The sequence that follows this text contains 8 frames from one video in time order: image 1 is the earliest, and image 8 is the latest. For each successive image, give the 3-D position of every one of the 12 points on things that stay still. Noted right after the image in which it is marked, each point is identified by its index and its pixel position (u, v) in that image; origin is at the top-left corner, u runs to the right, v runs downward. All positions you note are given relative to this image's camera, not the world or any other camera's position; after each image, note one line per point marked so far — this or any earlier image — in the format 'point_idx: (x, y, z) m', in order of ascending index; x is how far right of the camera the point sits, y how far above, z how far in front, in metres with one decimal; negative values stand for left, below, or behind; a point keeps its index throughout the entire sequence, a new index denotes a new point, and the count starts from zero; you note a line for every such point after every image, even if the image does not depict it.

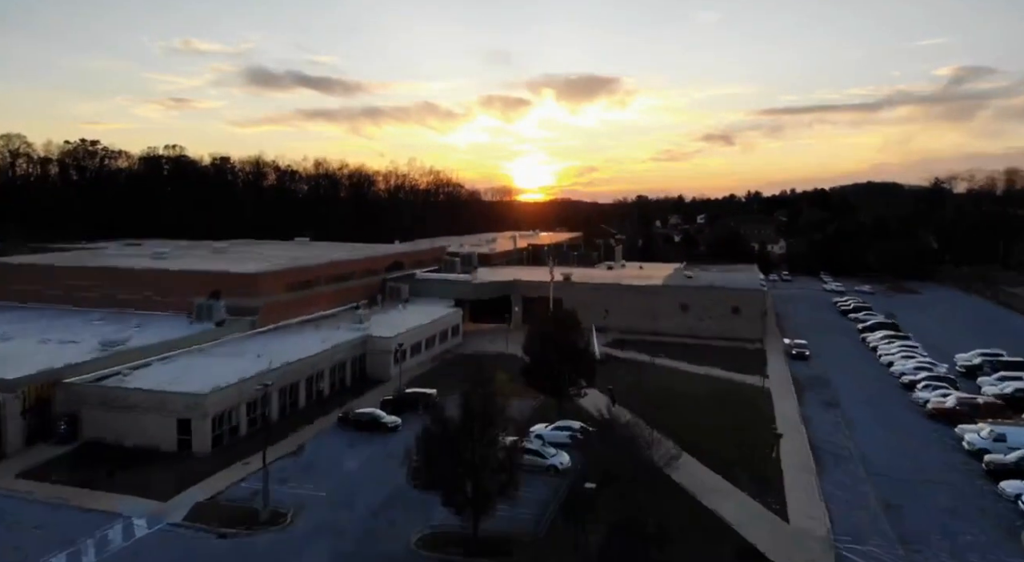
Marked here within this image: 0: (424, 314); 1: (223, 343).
0: (-2.3, -0.8, +18.4) m
1: (-5.8, -1.3, +14.3) m
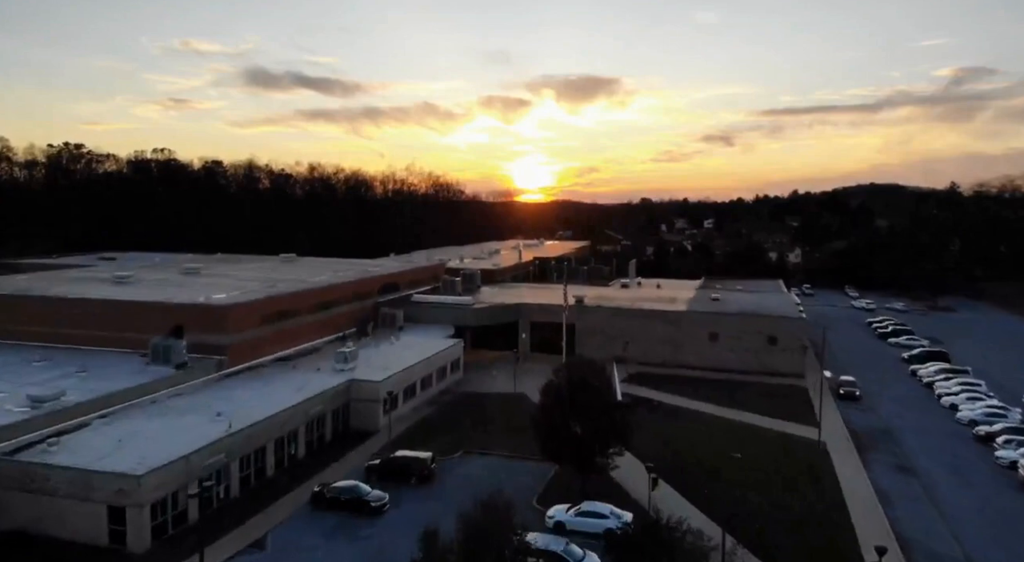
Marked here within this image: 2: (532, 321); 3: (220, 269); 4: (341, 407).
0: (-2.1, -1.5, +16.2) m
1: (-5.6, -1.9, +12.1) m
2: (+0.5, -1.1, +19.0) m
3: (-8.2, +0.3, +19.8) m
4: (-3.1, -2.3, +12.6) m
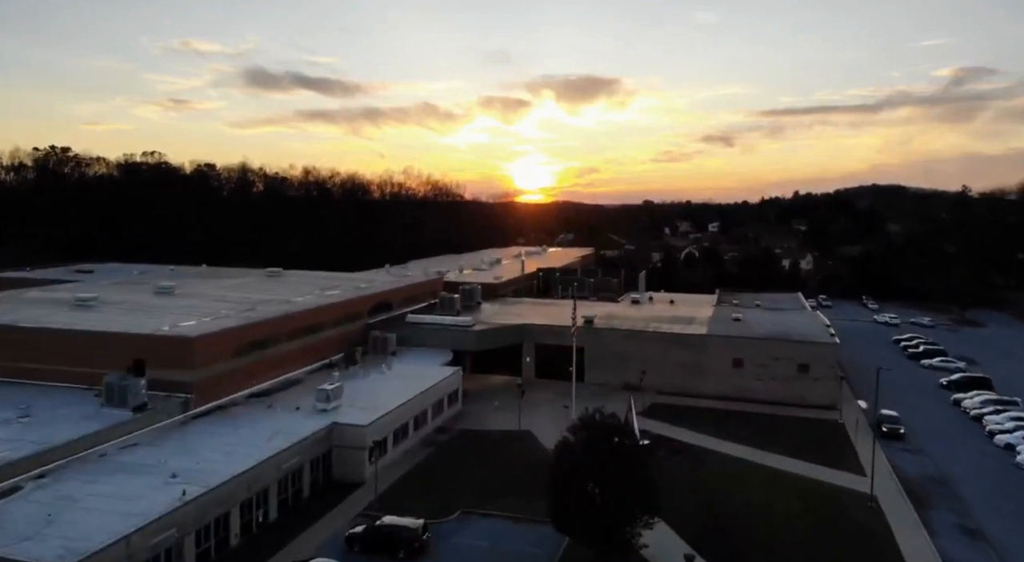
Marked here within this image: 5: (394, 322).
0: (-2.0, -1.9, +14.6) m
1: (-5.5, -2.4, +10.5) m
2: (+0.6, -1.6, +17.5) m
3: (-8.1, -0.2, +18.2) m
4: (-3.0, -2.7, +11.0) m
5: (-2.9, -1.0, +17.5) m
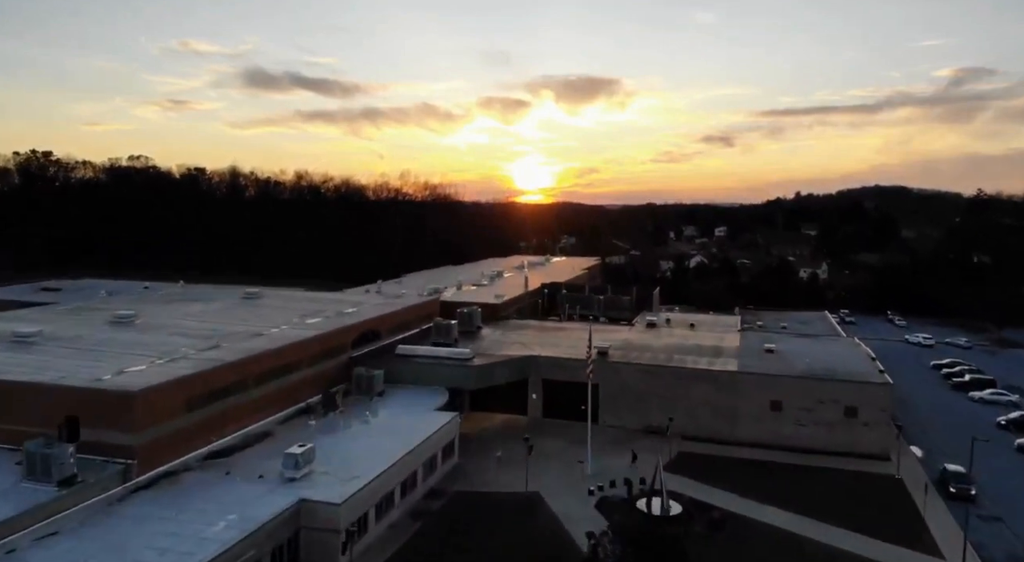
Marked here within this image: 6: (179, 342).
0: (-1.9, -2.6, +12.6) m
1: (-5.4, -3.0, +8.5) m
2: (+0.7, -2.2, +15.5) m
3: (-8.0, -0.8, +16.2) m
4: (-2.9, -3.3, +9.0) m
5: (-2.8, -1.6, +15.5) m
6: (-6.4, -1.2, +13.4) m
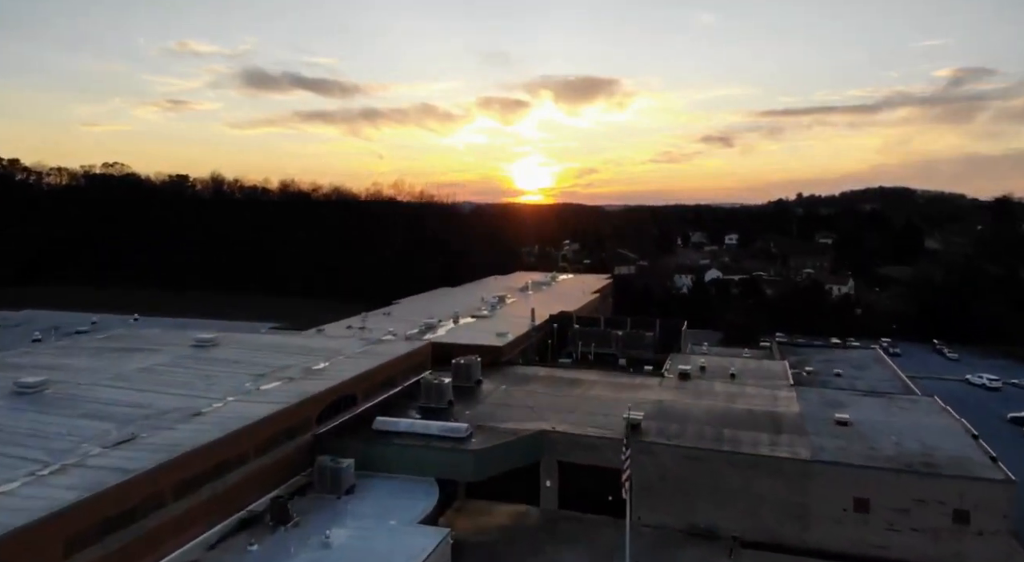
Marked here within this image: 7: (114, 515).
0: (-1.8, -3.5, +9.4) m
1: (-5.3, -4.0, +5.3) m
2: (+0.8, -3.2, +12.3) m
3: (-7.9, -1.8, +13.0) m
4: (-2.7, -4.3, +5.8) m
5: (-2.7, -2.6, +12.3) m
6: (-6.2, -2.2, +10.2) m
7: (-4.7, -2.7, +8.2) m
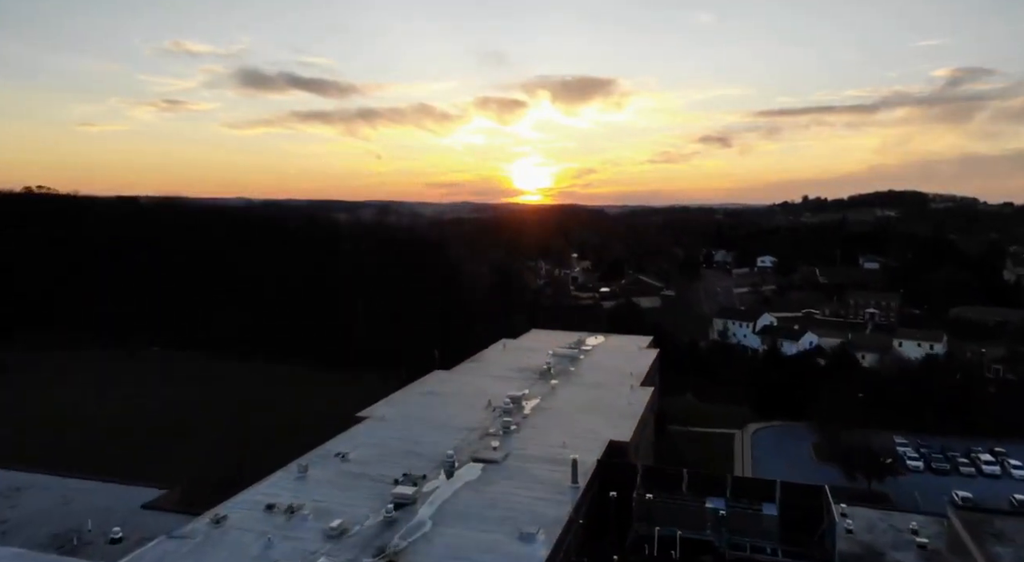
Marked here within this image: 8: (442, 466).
0: (-1.2, -6.1, +1.4) m
1: (-4.7, -6.6, -2.8) m
2: (+1.4, -5.8, +4.2) m
3: (-7.3, -4.4, +4.9) m
4: (-2.2, -6.9, -2.2) m
5: (-2.1, -5.2, +4.2) m
6: (-5.6, -4.7, +2.1) m
7: (-4.1, -5.3, +0.1) m
8: (-1.4, -3.7, +14.3) m
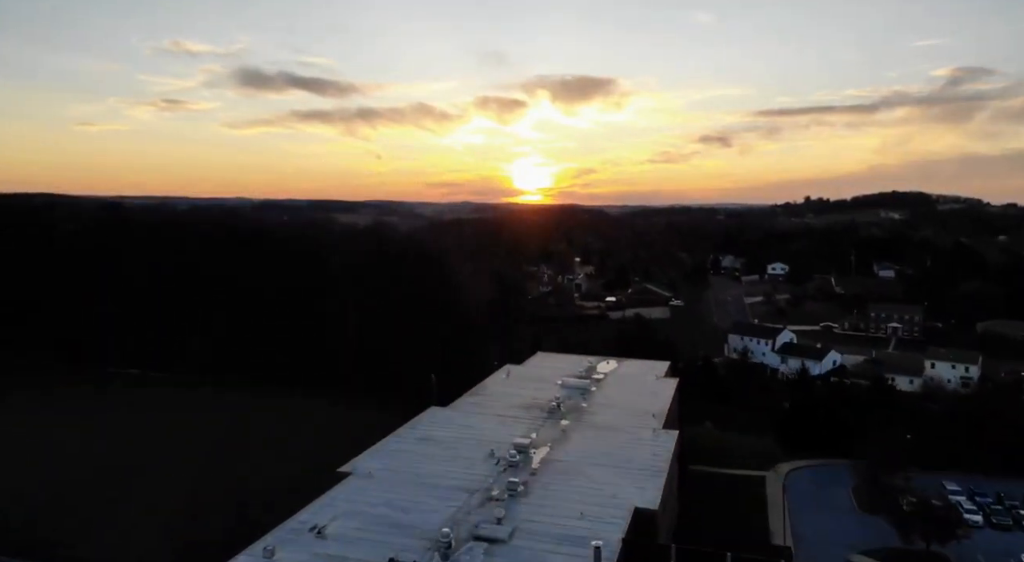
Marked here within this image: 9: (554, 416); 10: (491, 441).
0: (-1.0, -6.9, -1.0) m
1: (-4.6, -7.3, -5.2) m
2: (+1.6, -6.5, +1.8) m
3: (-7.2, -5.1, +2.5) m
4: (-2.0, -7.7, -4.6) m
5: (-2.0, -6.0, +1.9) m
6: (-5.5, -5.5, -0.3) m
7: (-4.0, -6.1, -2.2) m
8: (-1.3, -4.5, +11.9) m
9: (+1.1, -3.8, +18.5) m
10: (-0.6, -3.9, +17.1) m
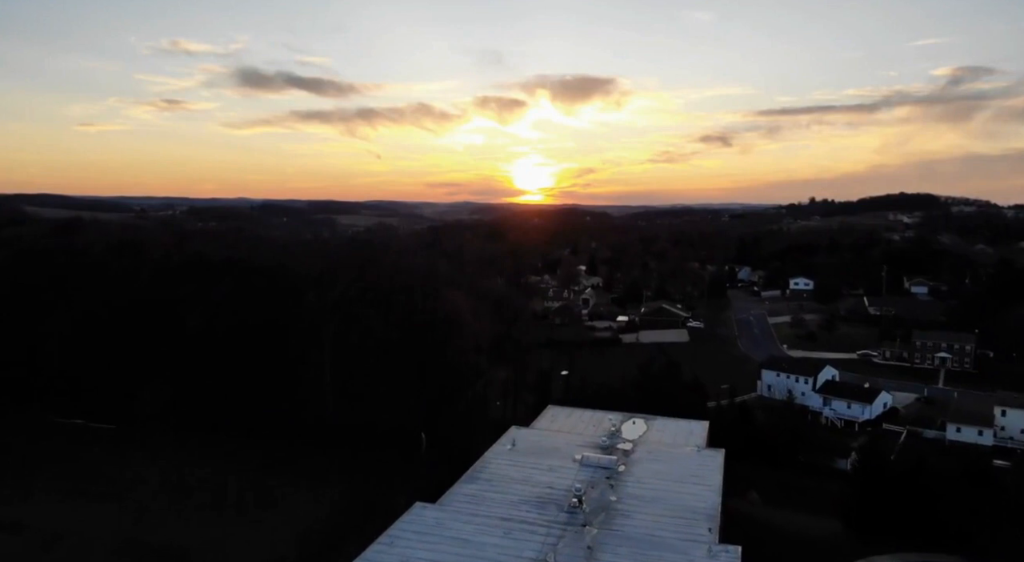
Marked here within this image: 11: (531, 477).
0: (-0.9, -8.2, -5.4) m
1: (-4.4, -8.7, -9.5) m
2: (+1.7, -7.8, -2.6) m
3: (-7.0, -6.4, -1.9) m
4: (-1.8, -9.0, -9.0) m
5: (-1.8, -7.3, -2.5) m
6: (-5.3, -6.8, -4.7) m
7: (-3.8, -7.4, -6.6) m
8: (-1.1, -5.8, +7.5) m
9: (+1.2, -5.1, +14.1) m
10: (-0.4, -5.2, +12.7) m
11: (+0.4, -4.7, +17.2) m
